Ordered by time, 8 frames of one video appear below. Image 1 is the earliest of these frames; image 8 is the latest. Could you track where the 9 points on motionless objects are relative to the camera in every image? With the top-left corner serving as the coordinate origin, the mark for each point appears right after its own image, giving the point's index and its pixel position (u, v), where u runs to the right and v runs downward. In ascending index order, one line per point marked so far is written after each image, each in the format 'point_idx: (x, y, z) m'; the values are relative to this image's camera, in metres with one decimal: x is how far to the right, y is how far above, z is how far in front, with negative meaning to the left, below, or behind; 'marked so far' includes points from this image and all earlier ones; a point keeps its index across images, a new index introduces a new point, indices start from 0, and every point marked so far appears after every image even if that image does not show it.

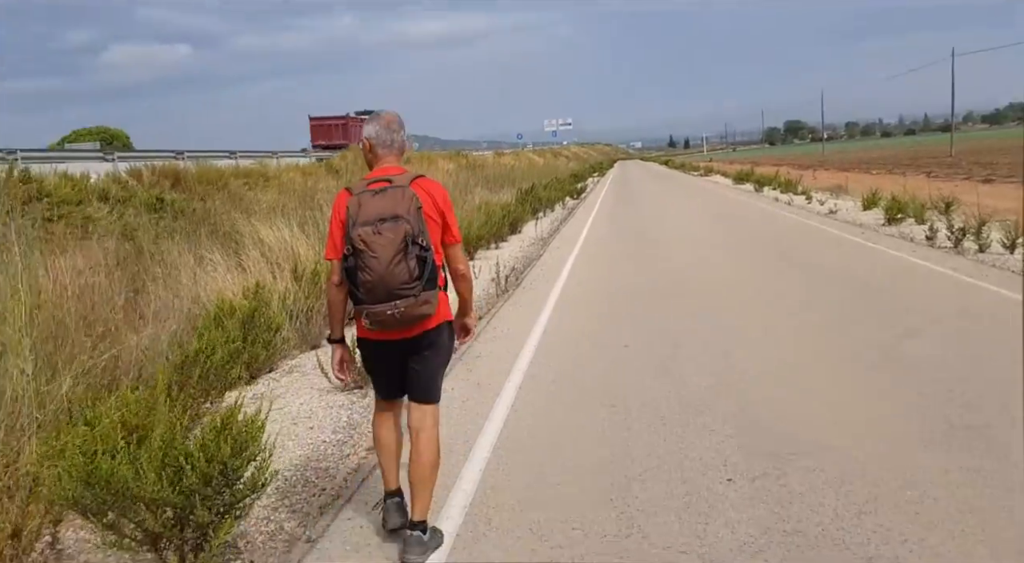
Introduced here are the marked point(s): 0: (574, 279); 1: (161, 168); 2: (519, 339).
0: (+1.0, 0.0, +11.7) m
1: (-9.4, +2.9, +19.2) m
2: (+0.1, -0.5, +7.9) m
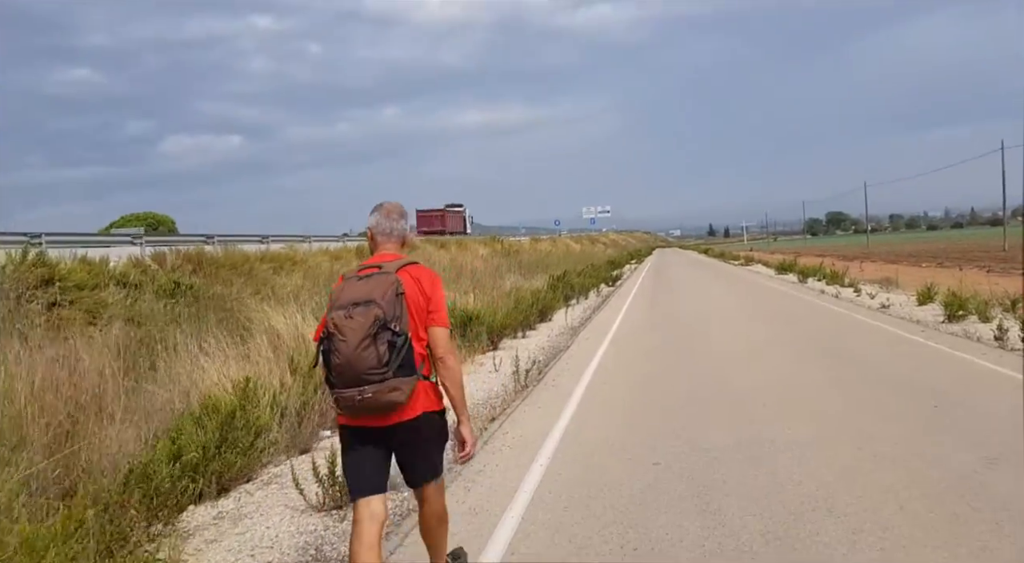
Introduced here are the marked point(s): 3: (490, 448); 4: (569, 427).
0: (+1.3, -1.4, +10.8) m
1: (-8.6, +0.7, +19.0) m
2: (+0.2, -1.4, +6.9) m
3: (-0.2, -1.5, +6.3) m
4: (+0.6, -1.4, +7.3) m
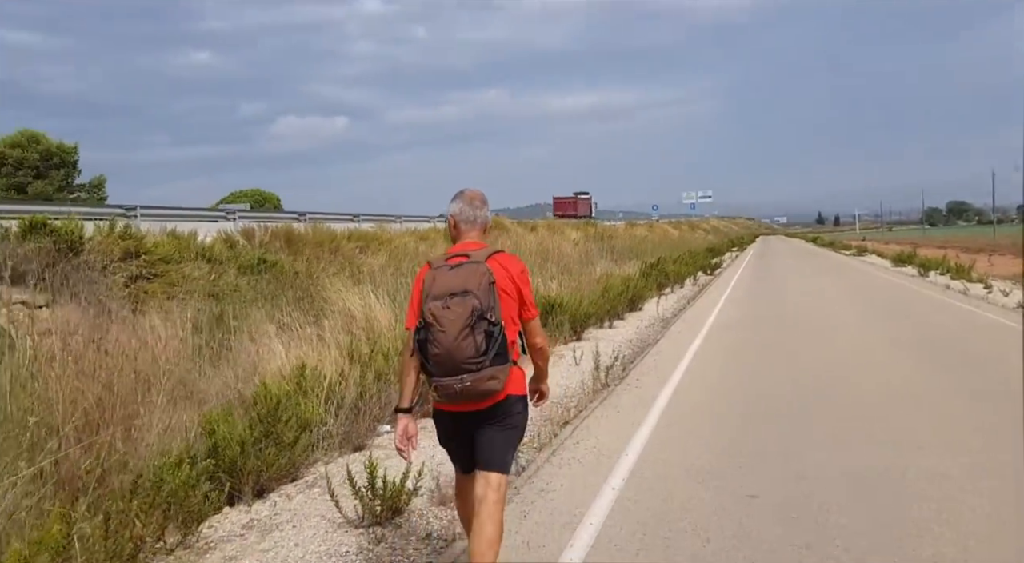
0: (+2.4, -1.2, +9.7) m
1: (-6.3, +1.3, +19.2) m
2: (+0.9, -1.4, +6.1) m
3: (+0.3, -1.4, +5.5) m
4: (+1.2, -1.3, +6.4) m
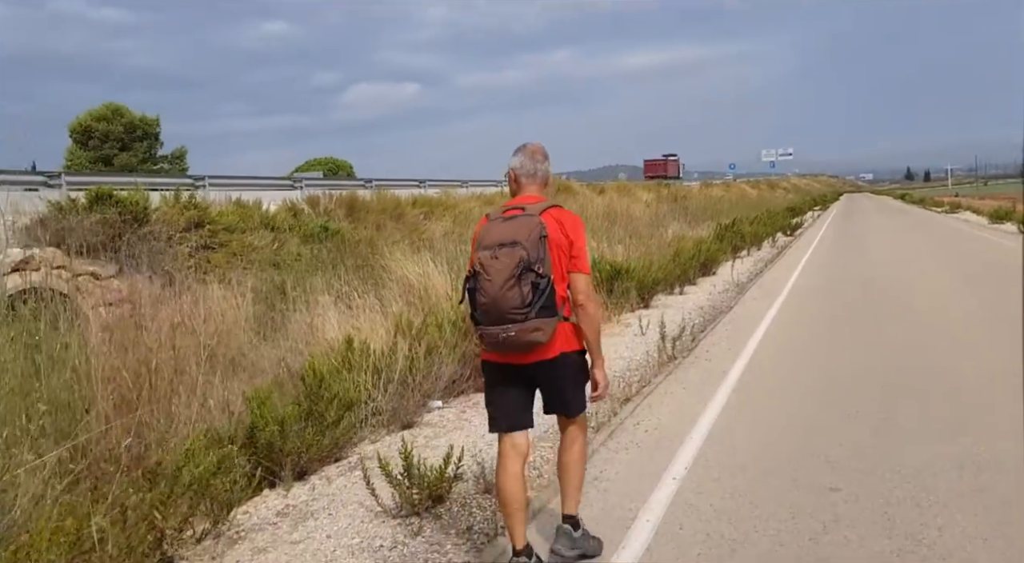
0: (+3.2, -0.8, +9.1) m
1: (-4.5, +2.2, +19.2) m
2: (+1.3, -1.1, +5.6) m
3: (+0.7, -1.1, +5.1) m
4: (+1.7, -1.1, +5.8) m
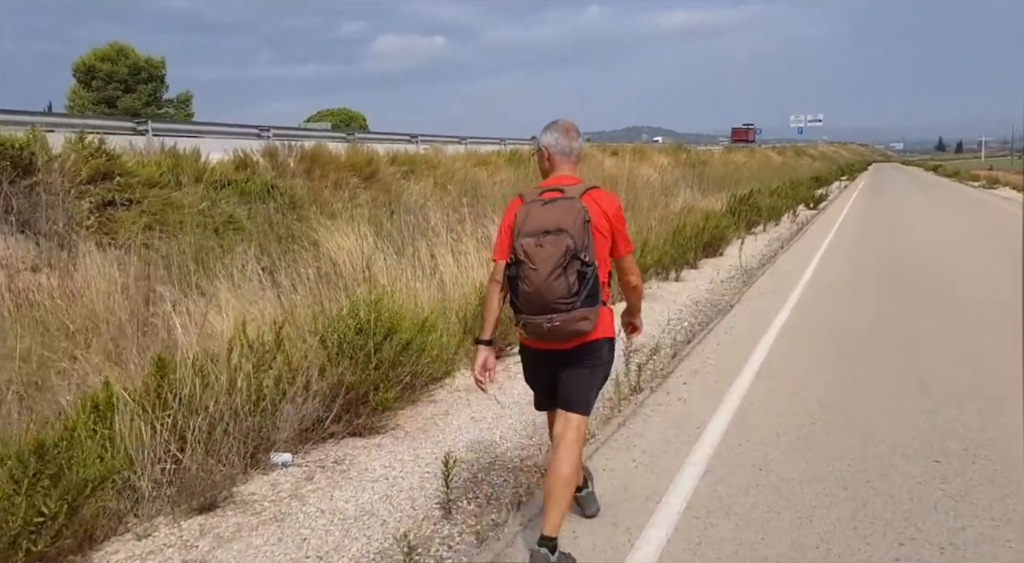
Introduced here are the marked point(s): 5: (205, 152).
0: (+2.5, -0.8, +6.9) m
1: (-4.9, +3.0, +17.0) m
2: (+0.5, -1.2, +3.5) m
3: (-0.1, -1.3, +3.0) m
4: (+0.9, -1.2, +3.7) m
5: (-6.3, +2.7, +15.0) m
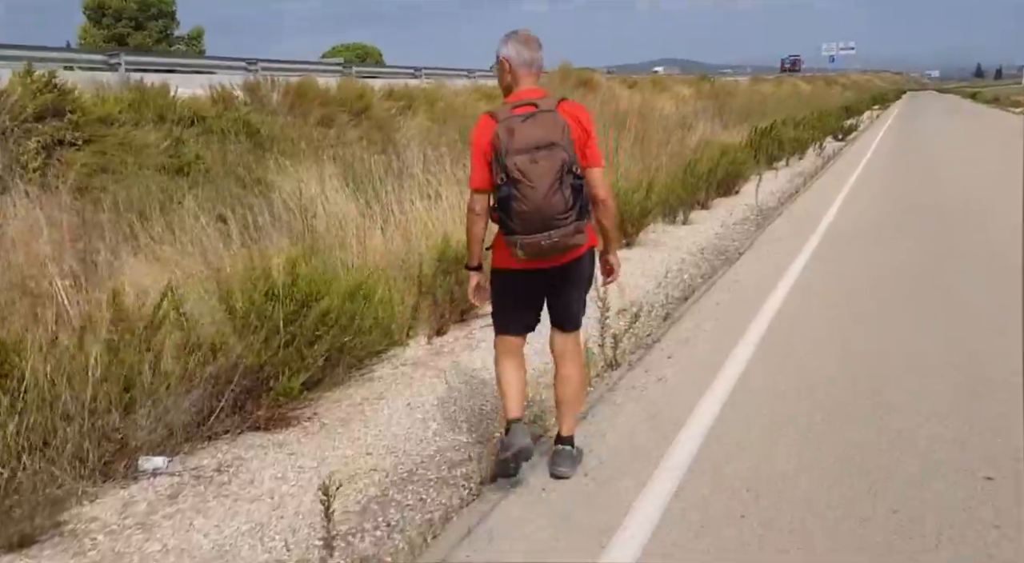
0: (+2.2, -0.4, +5.8) m
1: (-4.9, +4.3, +15.8) m
2: (+0.1, -1.1, +2.6) m
3: (-0.5, -1.2, +2.1) m
4: (+0.5, -1.1, +2.8) m
5: (-6.4, +3.7, +13.9) m
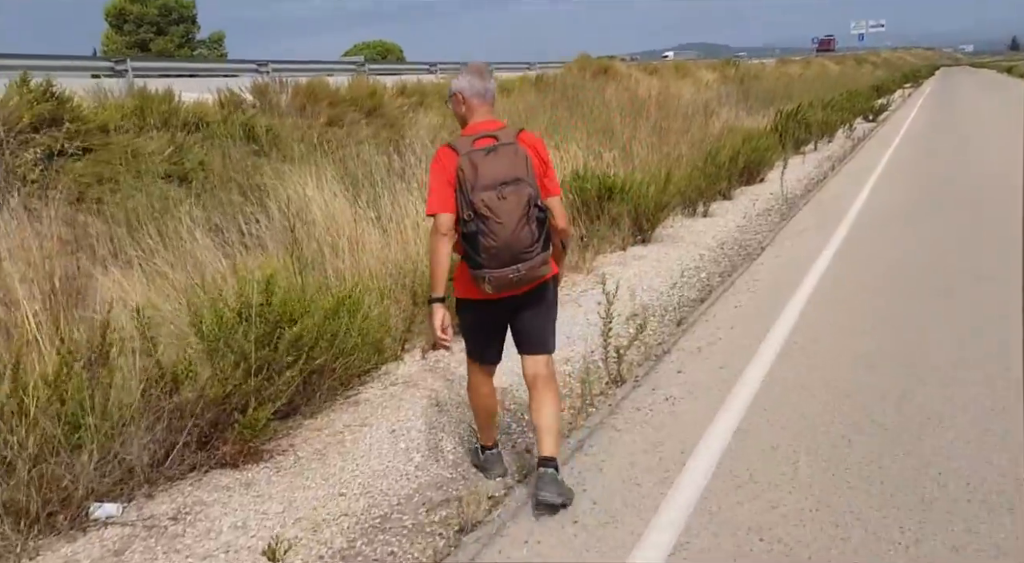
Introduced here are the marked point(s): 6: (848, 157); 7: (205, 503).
0: (+2.2, -0.4, +5.4) m
1: (-4.6, +4.2, +15.5) m
2: (0.0, -1.2, +2.2) m
3: (-0.6, -1.4, +1.7) m
4: (+0.4, -1.2, +2.4) m
5: (-6.2, +3.6, +13.7) m
6: (+7.8, +2.9, +16.8) m
7: (-1.4, -1.0, +3.4) m
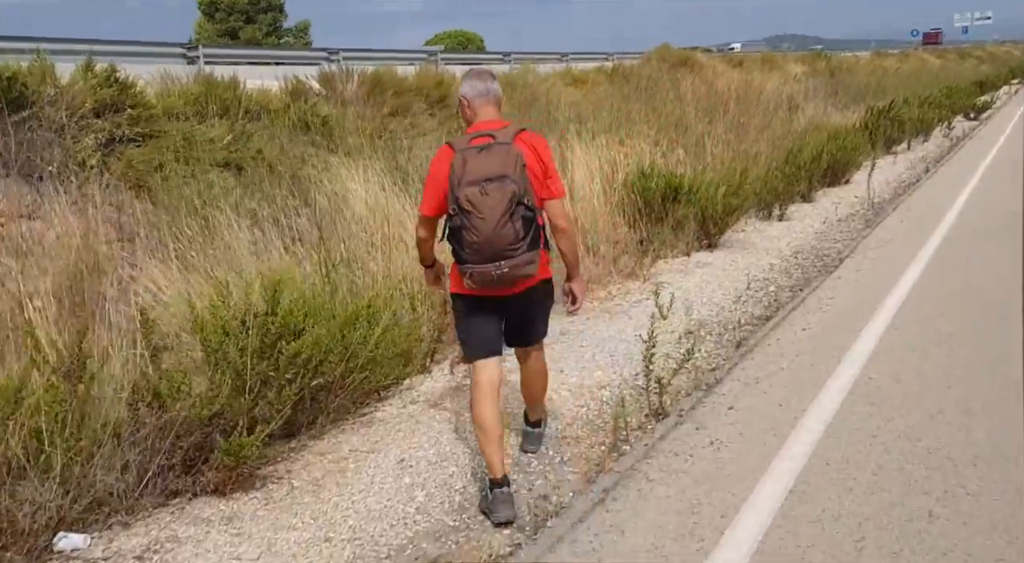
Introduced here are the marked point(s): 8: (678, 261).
0: (+2.4, -0.6, +4.7) m
1: (-3.2, +4.4, +15.4) m
2: (-0.1, -1.3, +1.7) m
3: (-0.8, -1.5, +1.3) m
4: (+0.3, -1.3, +1.9) m
5: (-4.9, +3.8, +13.7) m
6: (+9.3, +2.6, +15.5) m
7: (-1.4, -1.1, +3.1) m
8: (+2.0, +0.4, +7.9) m
